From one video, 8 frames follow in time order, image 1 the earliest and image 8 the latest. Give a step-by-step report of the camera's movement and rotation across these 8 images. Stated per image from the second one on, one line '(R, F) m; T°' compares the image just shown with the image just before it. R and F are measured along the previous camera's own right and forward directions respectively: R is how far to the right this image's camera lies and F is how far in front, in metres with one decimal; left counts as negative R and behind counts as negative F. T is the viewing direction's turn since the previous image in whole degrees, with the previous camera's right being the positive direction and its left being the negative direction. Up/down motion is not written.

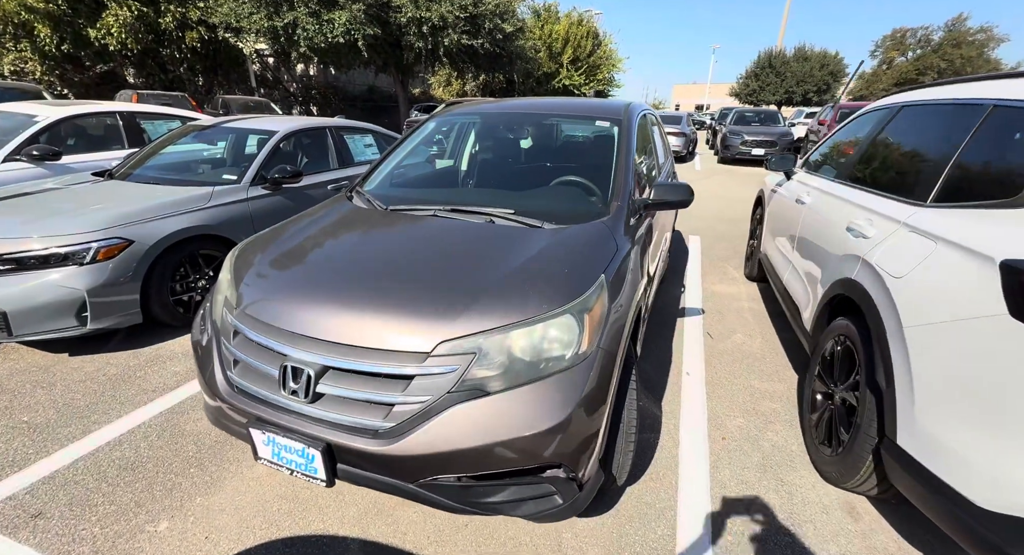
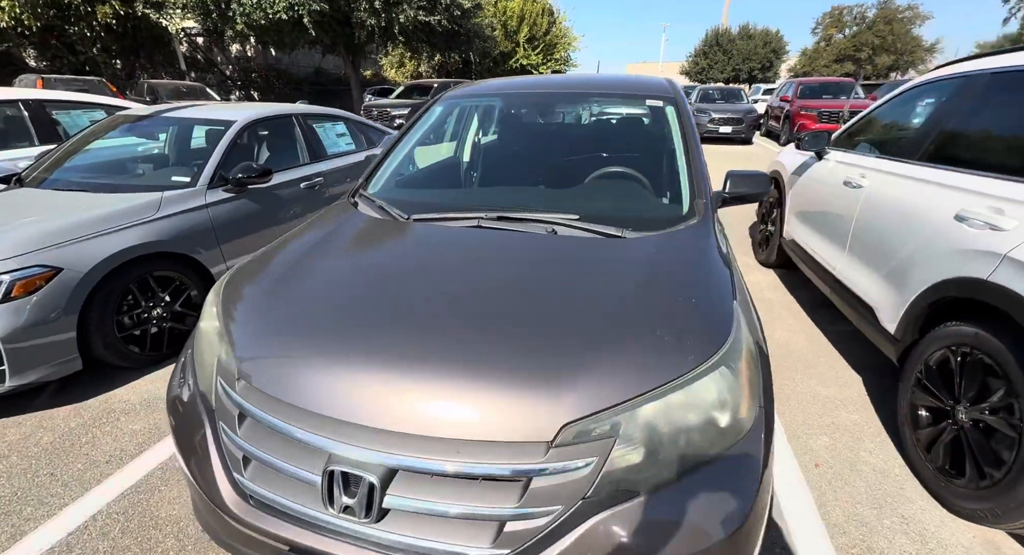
(-0.4, +0.5) m; +5°
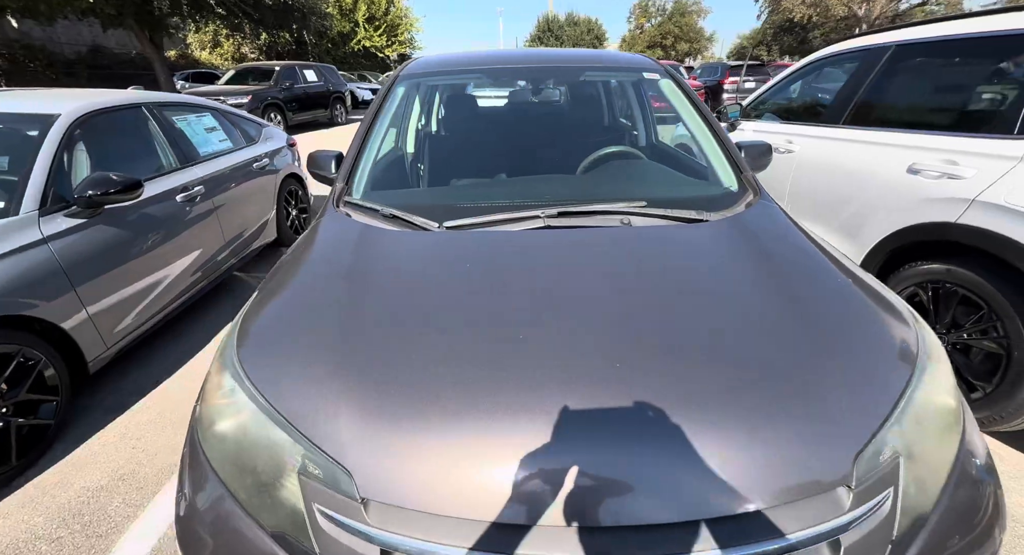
(-0.7, +0.4) m; +18°
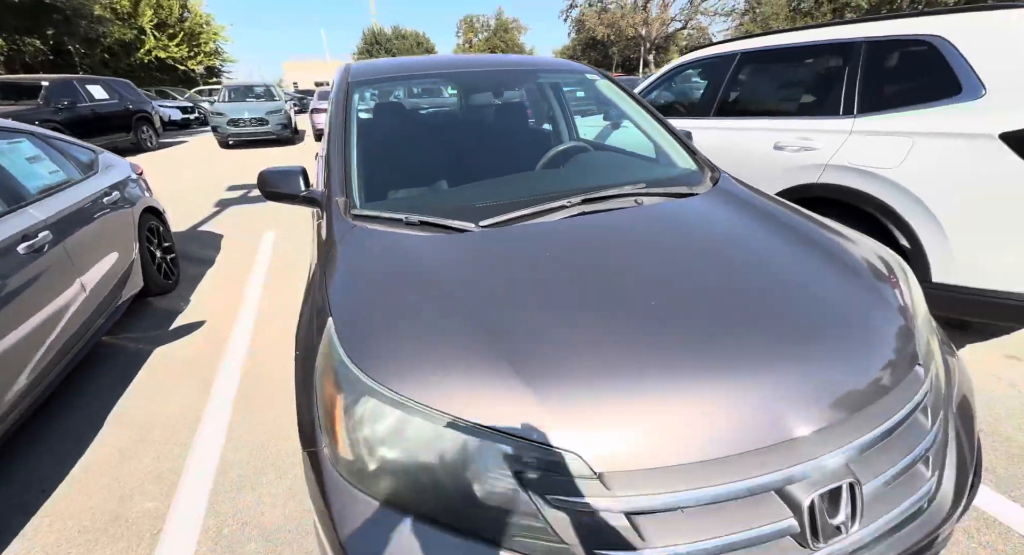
(-0.6, +0.1) m; +18°
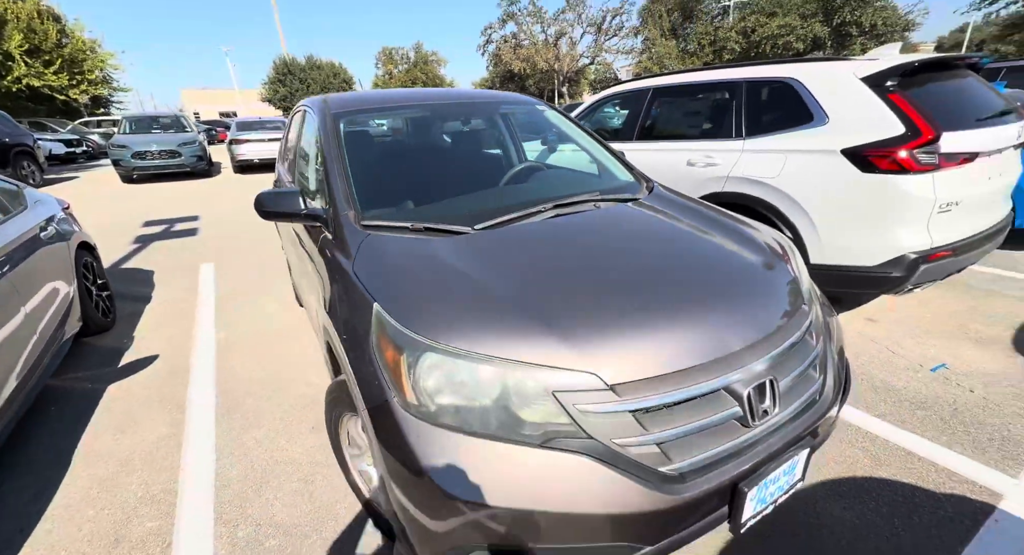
(-0.3, -0.3) m; +9°
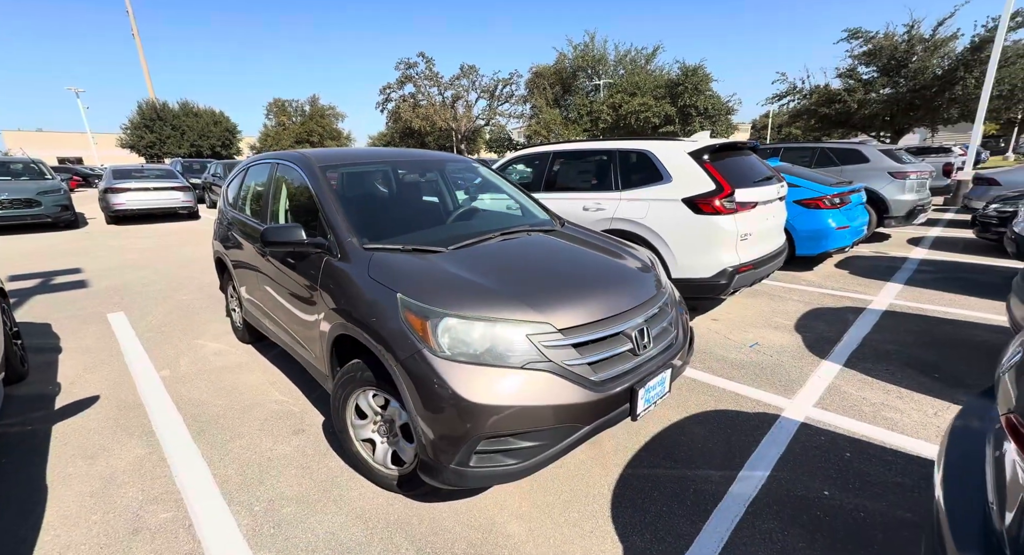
(-0.4, -0.7) m; +13°
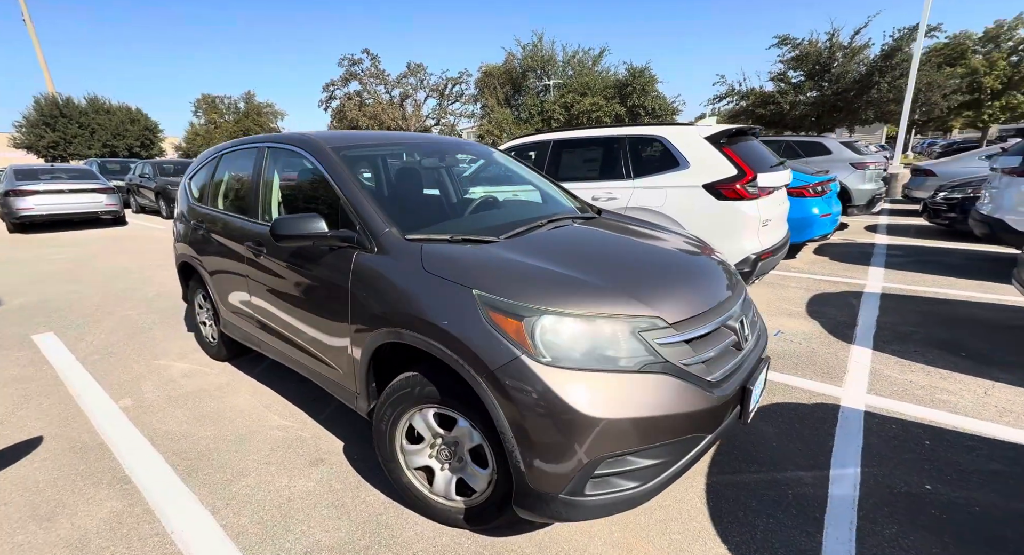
(-0.6, +0.3) m; +7°
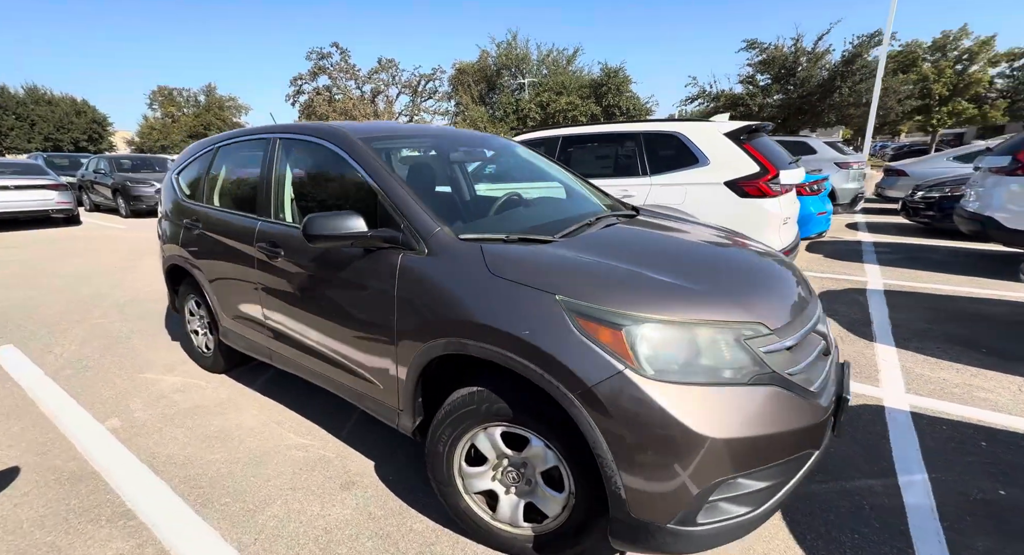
(-0.4, +0.2) m; +4°
